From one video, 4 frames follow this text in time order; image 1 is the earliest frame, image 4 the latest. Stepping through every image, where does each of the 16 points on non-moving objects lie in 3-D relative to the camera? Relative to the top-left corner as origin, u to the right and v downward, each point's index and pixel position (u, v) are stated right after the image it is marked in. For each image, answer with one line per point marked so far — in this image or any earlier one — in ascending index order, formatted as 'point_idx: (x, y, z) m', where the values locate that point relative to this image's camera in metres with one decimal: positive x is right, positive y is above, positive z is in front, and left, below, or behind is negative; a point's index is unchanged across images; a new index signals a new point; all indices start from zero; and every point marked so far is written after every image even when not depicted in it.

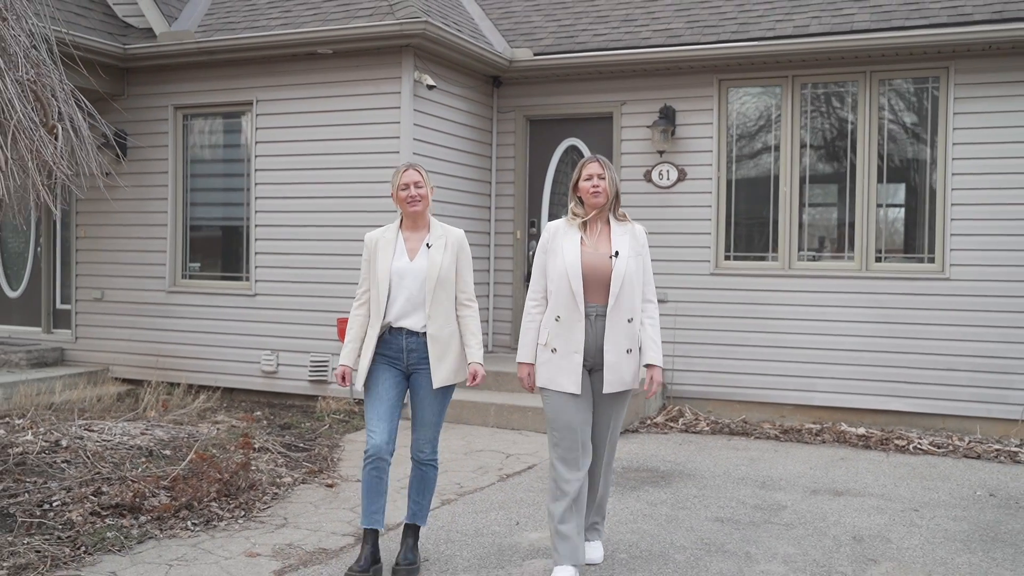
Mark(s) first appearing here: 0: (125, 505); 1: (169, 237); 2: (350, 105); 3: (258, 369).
0: (-2.0, -1.1, +5.0) m
1: (-3.2, +0.5, +8.9) m
2: (-1.4, +1.6, +8.2) m
3: (-2.3, -0.7, +8.6) m
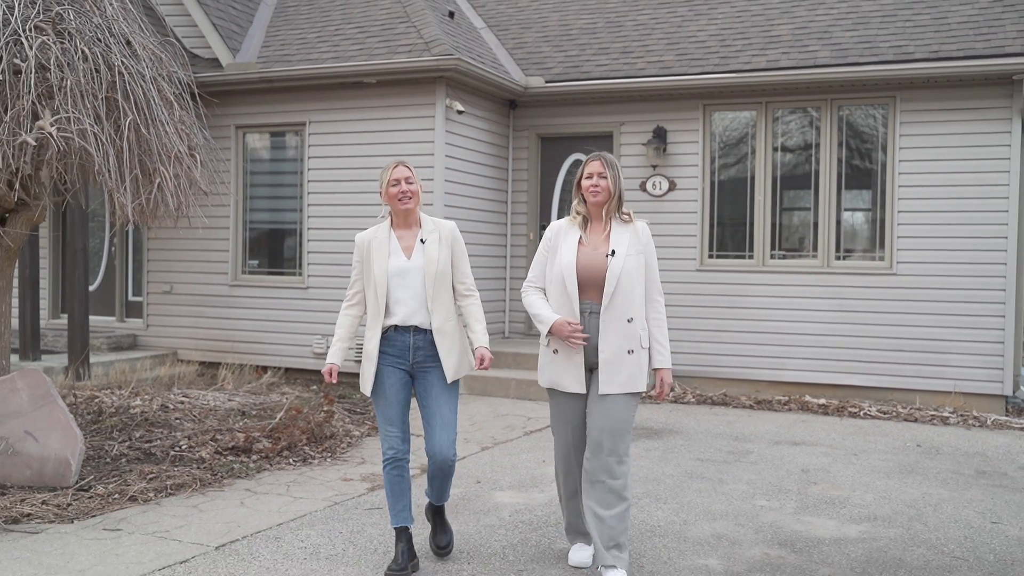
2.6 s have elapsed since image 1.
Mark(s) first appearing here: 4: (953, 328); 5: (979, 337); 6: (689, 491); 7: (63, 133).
0: (-1.8, -1.1, +6.5) m
1: (-3.1, +0.5, +10.4) m
2: (-1.2, +1.6, +9.7) m
3: (-2.1, -0.7, +10.0) m
4: (+4.2, -0.4, +9.0) m
5: (+4.4, -0.5, +8.9) m
6: (+1.1, -1.2, +5.7) m
7: (-2.4, +0.8, +5.2) m
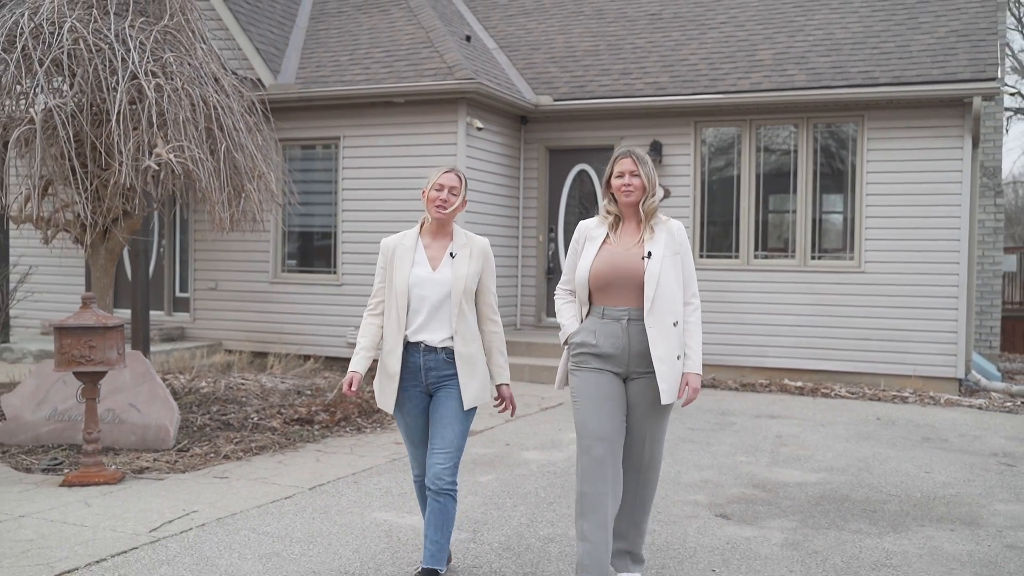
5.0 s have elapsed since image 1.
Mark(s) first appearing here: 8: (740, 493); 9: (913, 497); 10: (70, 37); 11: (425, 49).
0: (-1.7, -1.0, +7.7) m
1: (-2.9, +0.6, +11.5) m
2: (-1.1, +1.7, +10.9) m
3: (-2.0, -0.6, +11.2) m
4: (+4.3, -0.3, +10.2) m
5: (+4.5, -0.4, +10.2) m
6: (+1.2, -1.2, +6.9) m
7: (-2.2, +0.9, +6.4) m
8: (+1.4, -1.2, +5.7) m
9: (+2.4, -1.3, +5.7) m
10: (-3.0, +1.7, +6.5) m
11: (-1.0, +2.8, +11.1) m
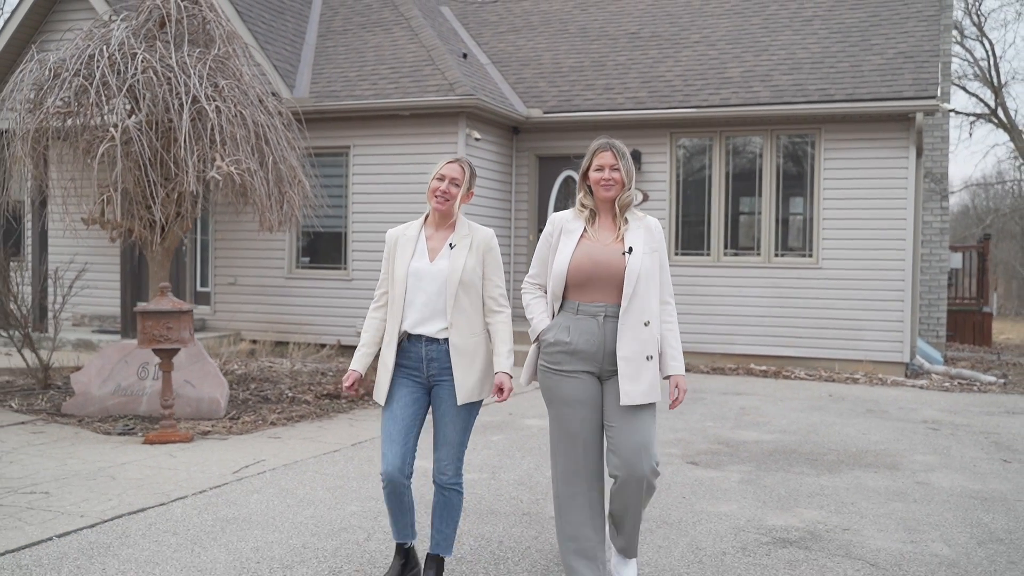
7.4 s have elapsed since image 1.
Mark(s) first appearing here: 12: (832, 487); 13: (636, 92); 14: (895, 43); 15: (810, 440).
0: (-1.7, -1.0, +8.8) m
1: (-3.0, +0.6, +12.7) m
2: (-1.2, +1.7, +12.0) m
3: (-2.0, -0.6, +12.4) m
4: (+4.3, -0.3, +11.5) m
5: (+4.5, -0.3, +11.4) m
6: (+1.3, -1.1, +8.1) m
7: (-2.2, +0.9, +7.5) m
8: (+1.4, -1.2, +6.9) m
9: (+2.5, -1.2, +7.0) m
10: (-3.0, +1.8, +7.6) m
11: (-1.1, +2.8, +12.3) m
12: (+2.0, -1.2, +5.9) m
13: (+1.6, +2.6, +12.6) m
14: (+4.9, +3.1, +12.2) m
15: (+2.3, -1.2, +7.3) m
